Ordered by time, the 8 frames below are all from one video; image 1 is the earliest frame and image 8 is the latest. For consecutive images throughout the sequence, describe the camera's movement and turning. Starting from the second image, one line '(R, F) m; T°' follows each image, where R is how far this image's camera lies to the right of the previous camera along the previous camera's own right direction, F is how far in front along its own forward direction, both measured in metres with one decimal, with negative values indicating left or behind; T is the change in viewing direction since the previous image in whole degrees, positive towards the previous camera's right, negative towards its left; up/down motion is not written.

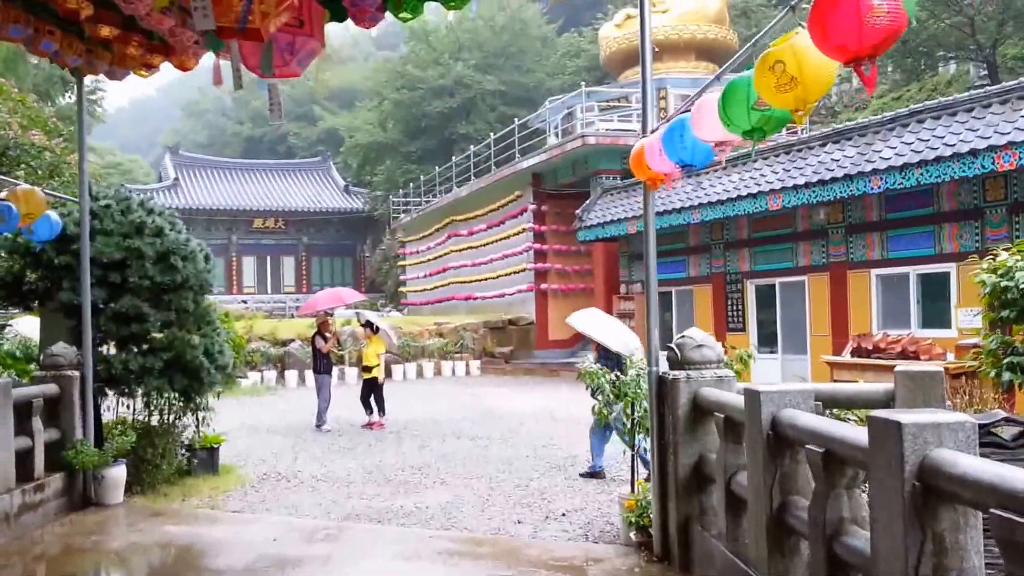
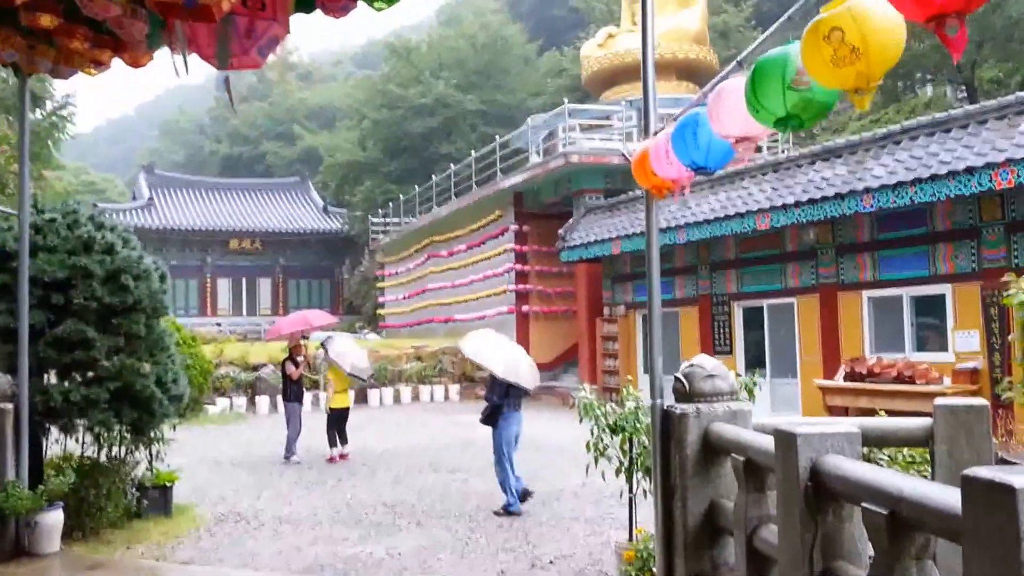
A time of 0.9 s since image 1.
(0.0, +0.4) m; +1°
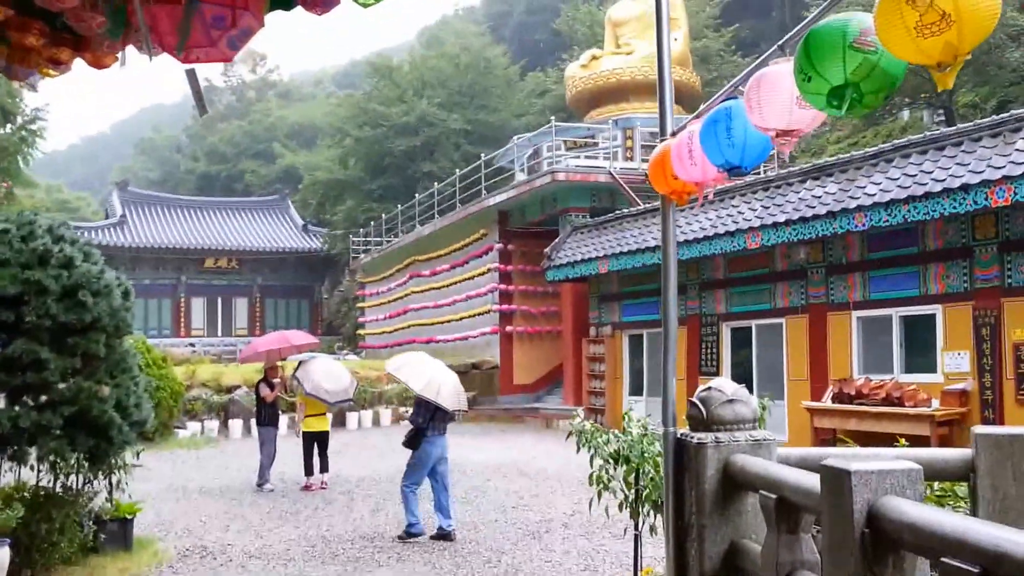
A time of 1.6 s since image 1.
(-0.1, +0.3) m; +1°
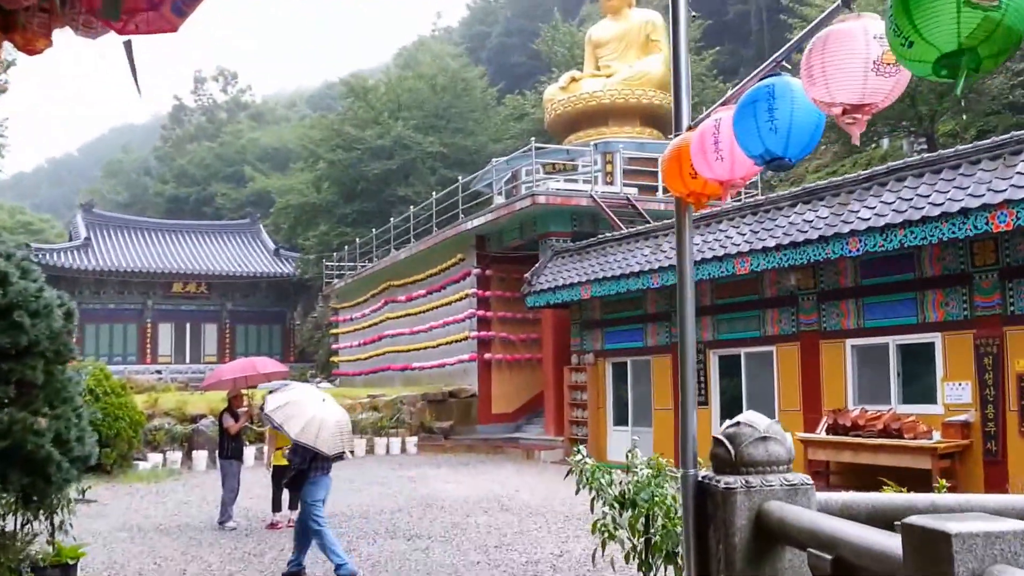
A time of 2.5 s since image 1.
(-0.1, +0.4) m; +2°
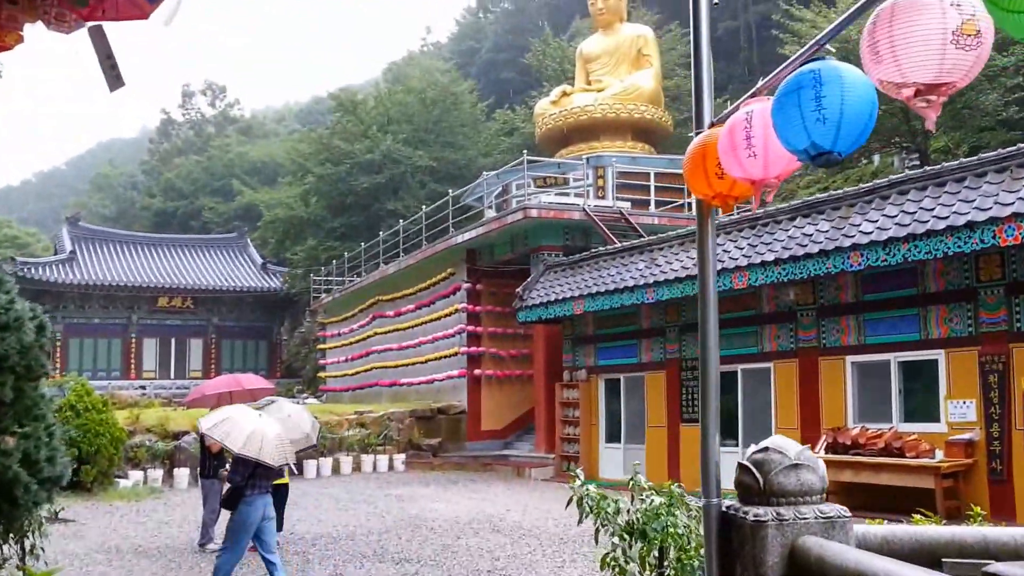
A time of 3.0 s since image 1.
(-0.1, +0.2) m; +1°
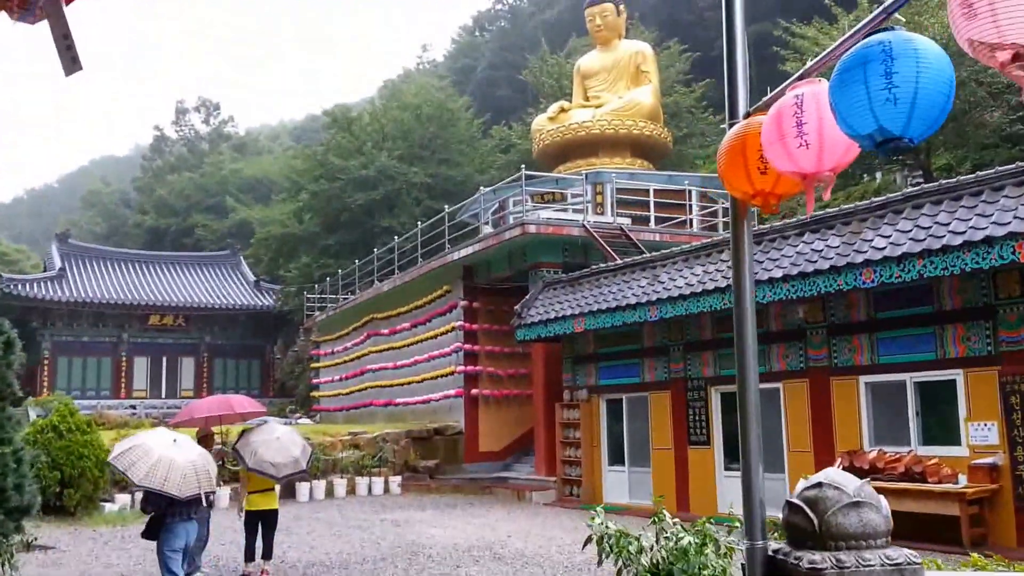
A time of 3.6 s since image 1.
(-0.1, +0.3) m; 0°
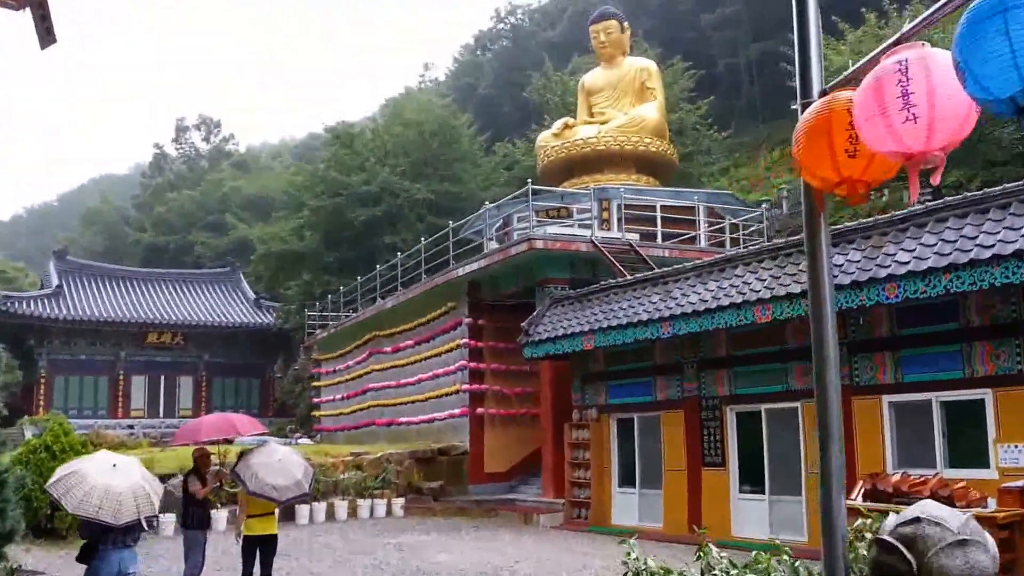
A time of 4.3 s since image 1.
(-0.1, +0.3) m; 0°
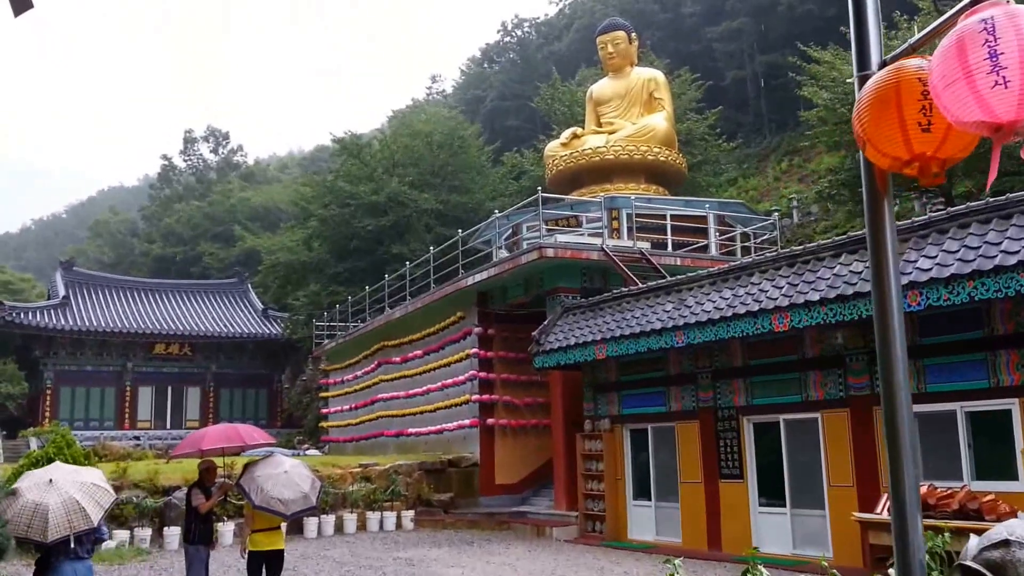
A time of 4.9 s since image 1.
(-0.1, +0.2) m; 0°
